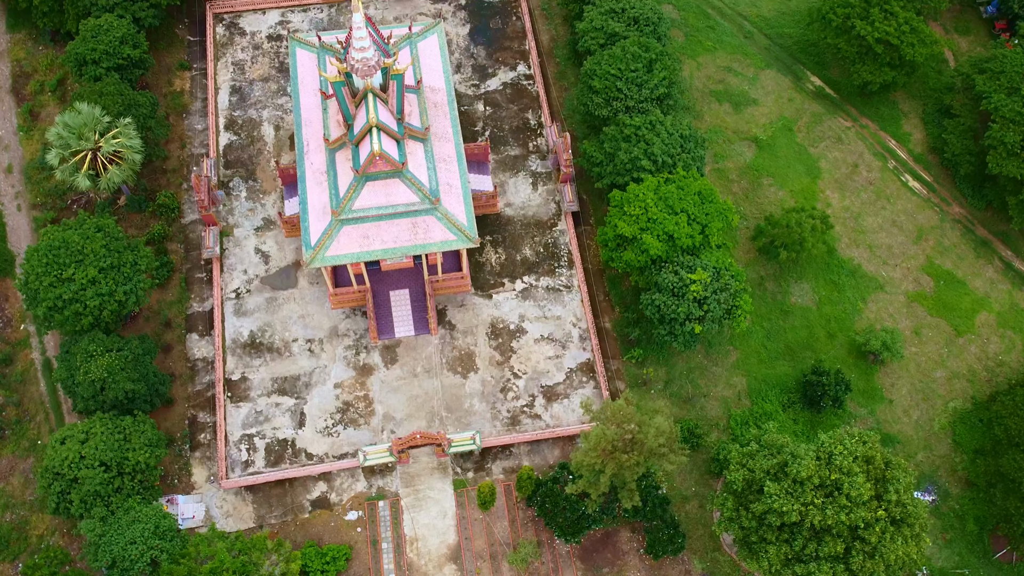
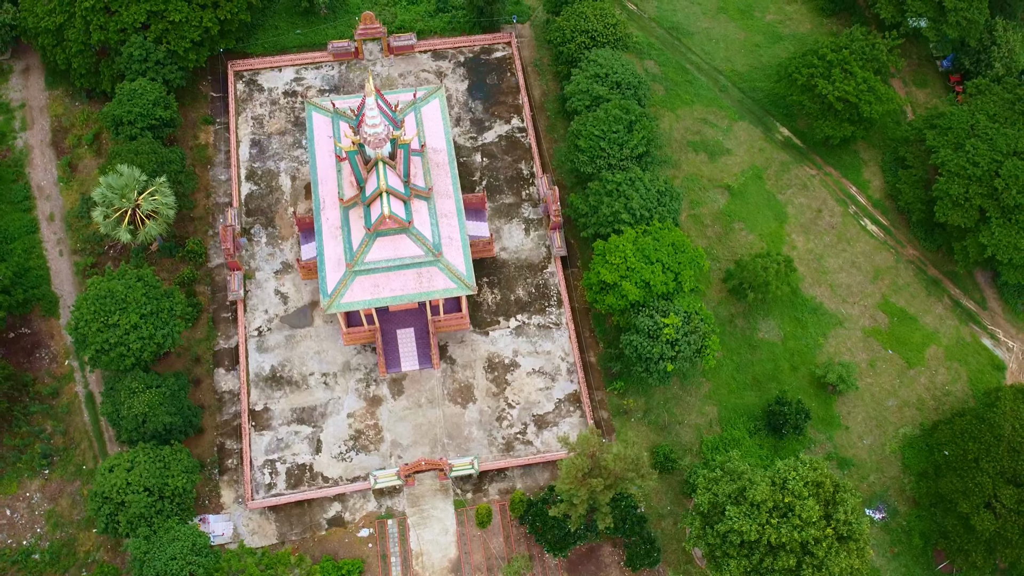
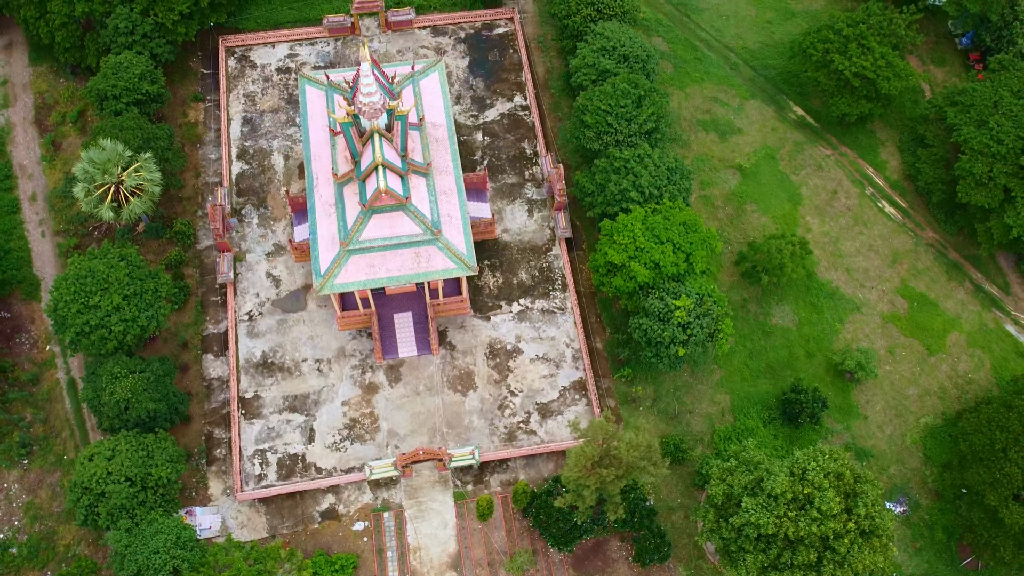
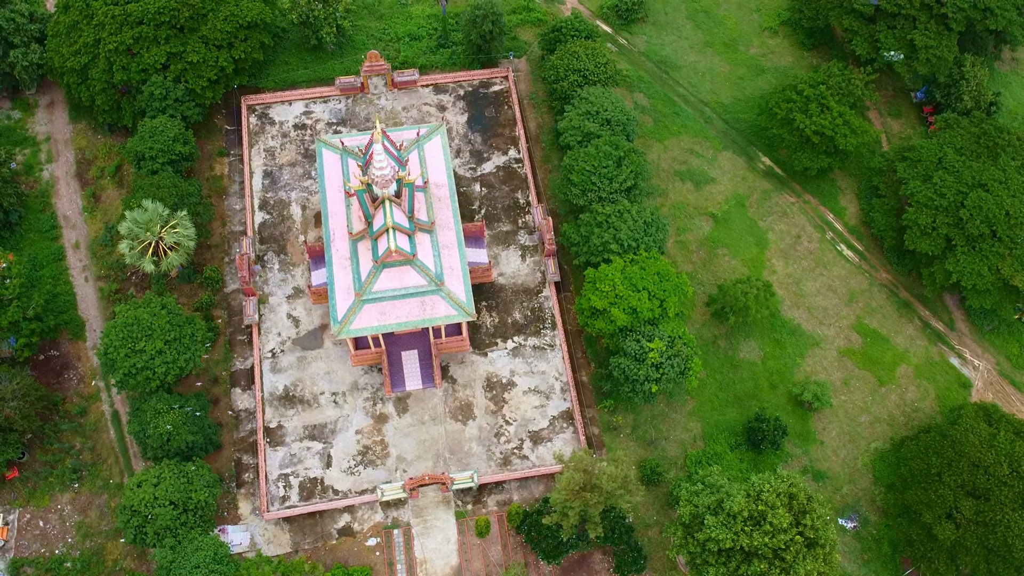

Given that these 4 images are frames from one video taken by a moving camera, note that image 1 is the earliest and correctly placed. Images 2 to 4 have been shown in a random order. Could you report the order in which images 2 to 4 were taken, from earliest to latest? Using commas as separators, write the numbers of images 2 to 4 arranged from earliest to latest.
3, 2, 4
